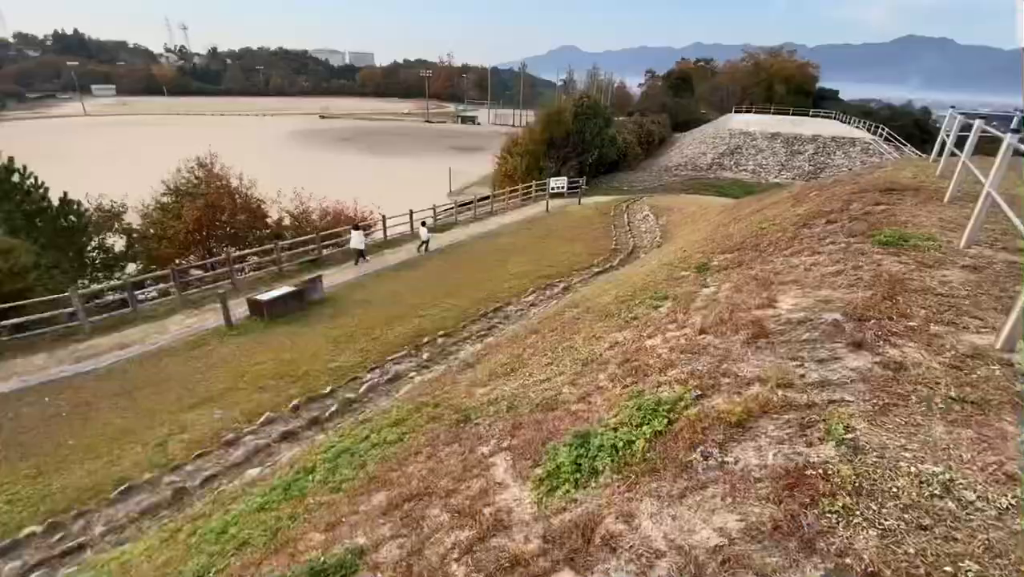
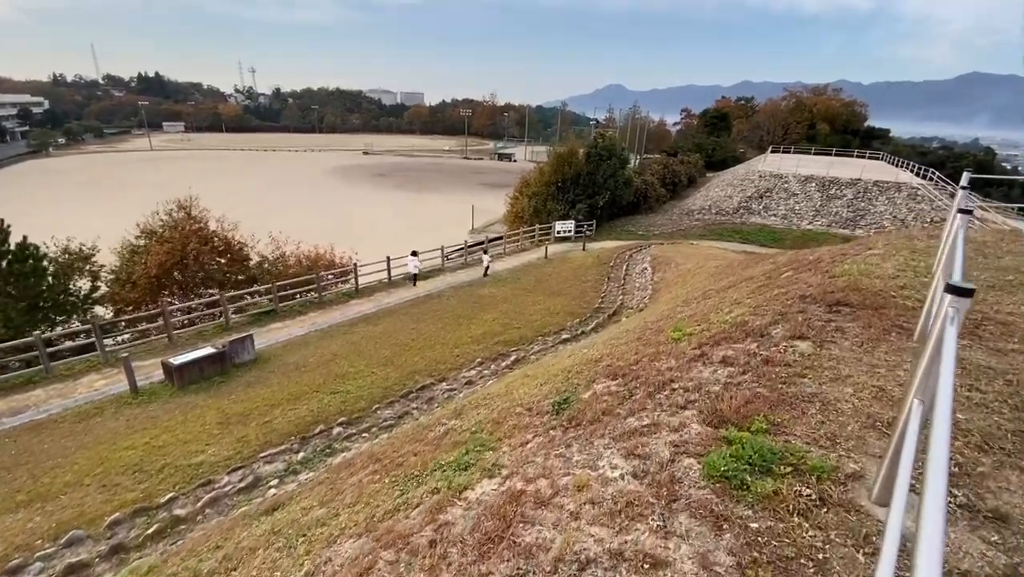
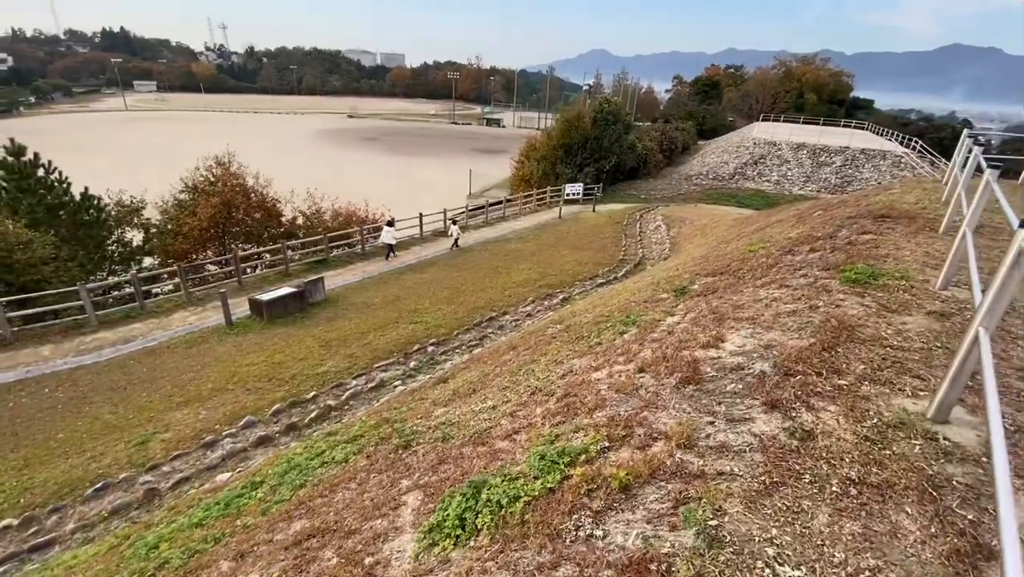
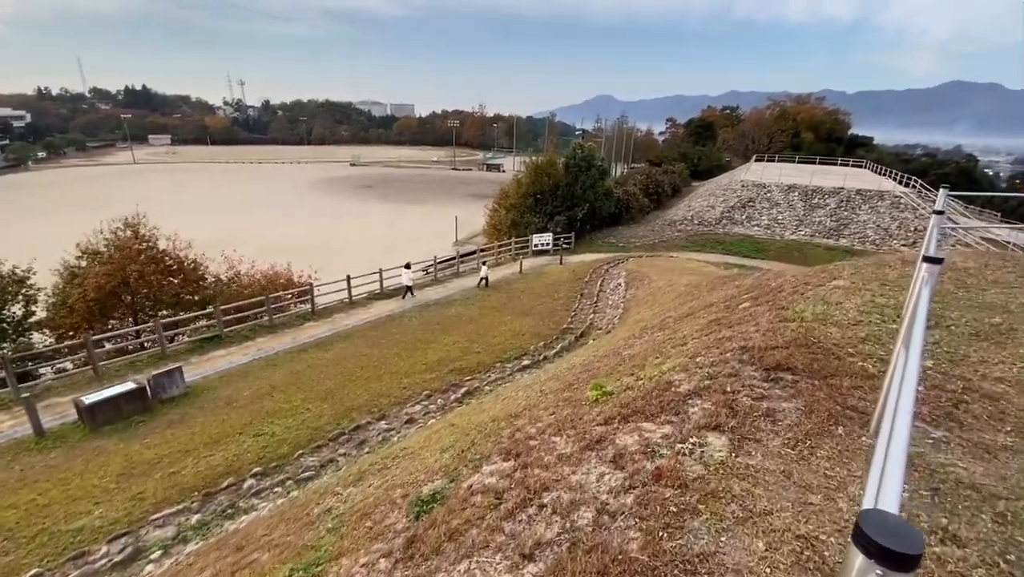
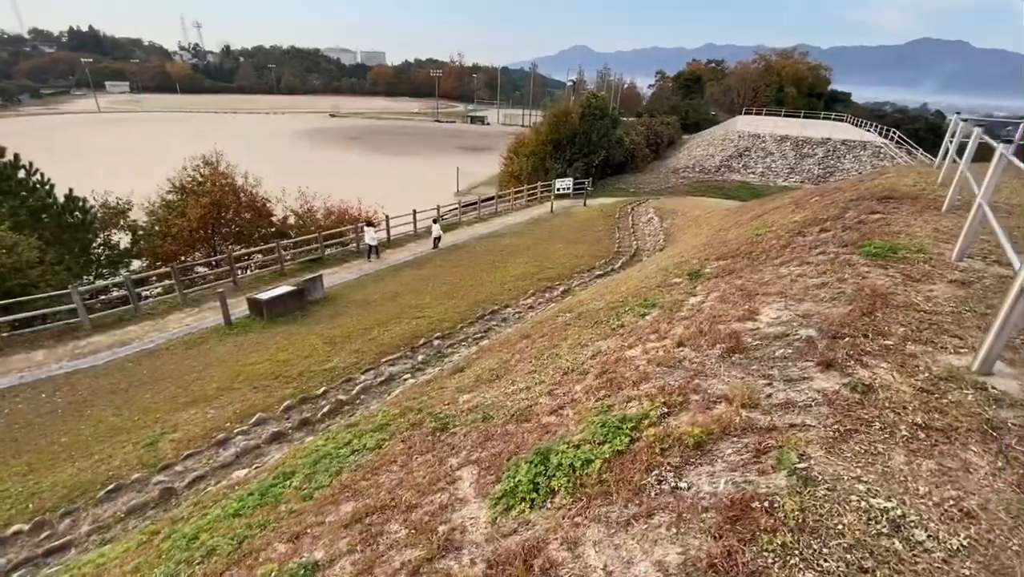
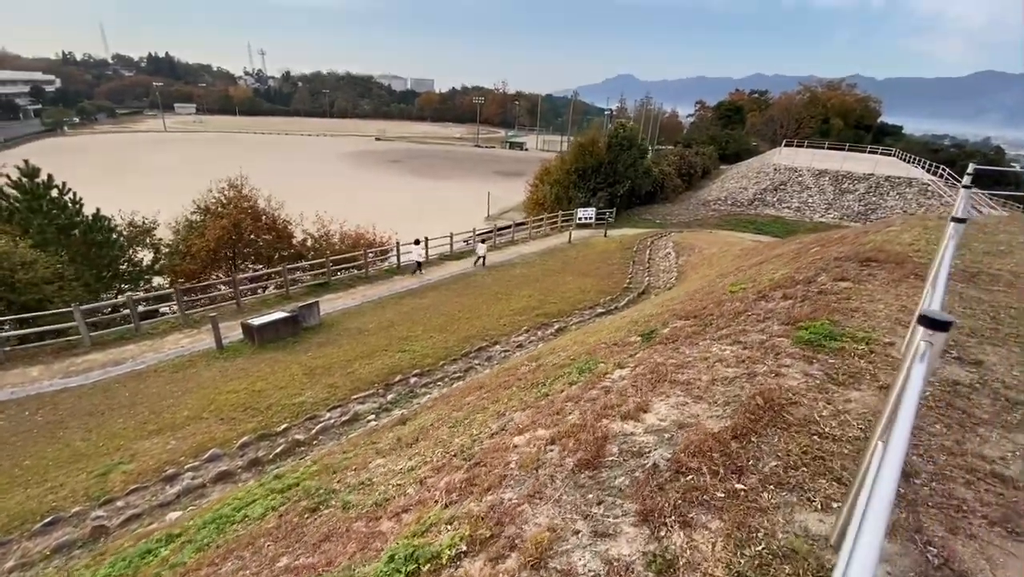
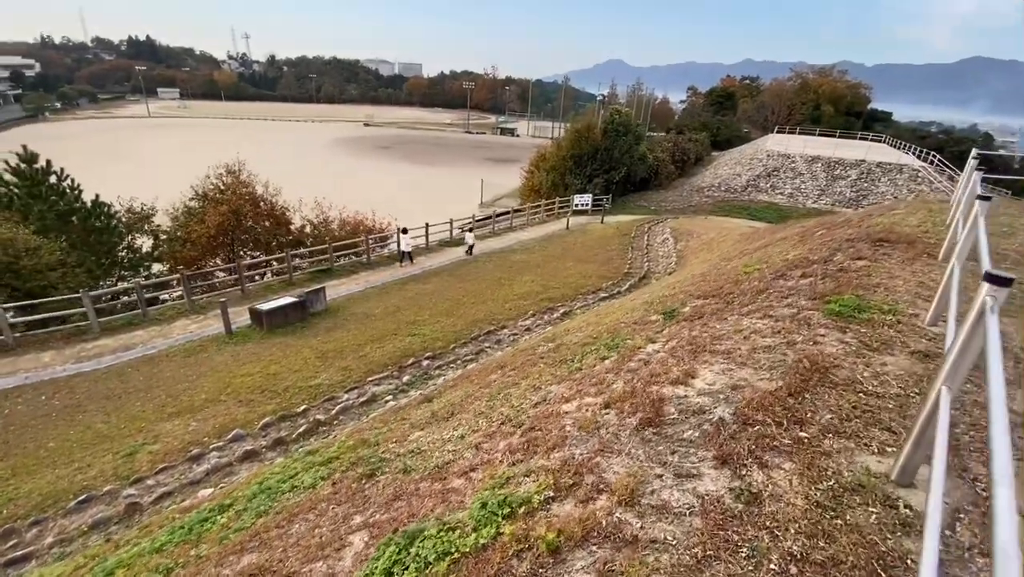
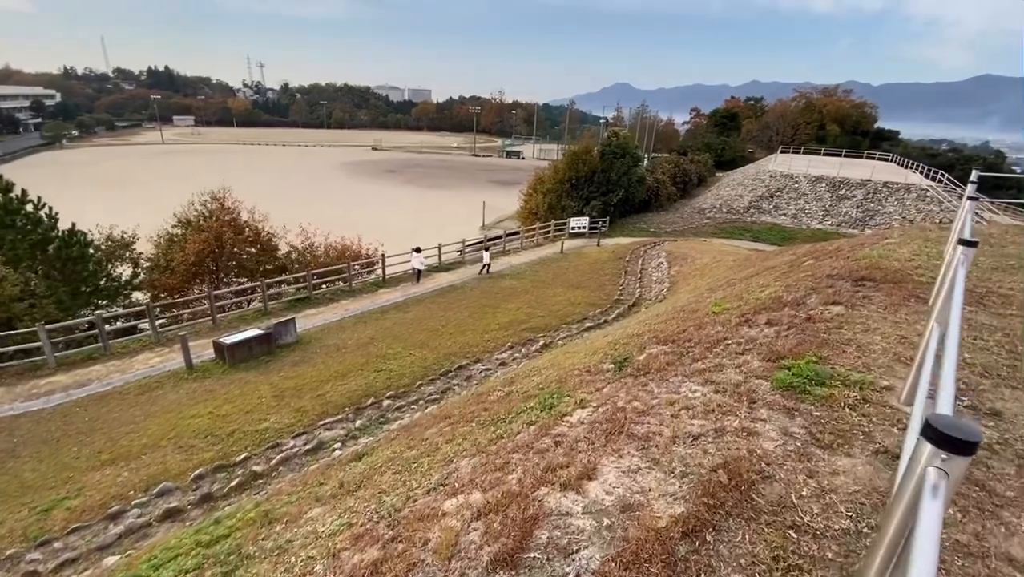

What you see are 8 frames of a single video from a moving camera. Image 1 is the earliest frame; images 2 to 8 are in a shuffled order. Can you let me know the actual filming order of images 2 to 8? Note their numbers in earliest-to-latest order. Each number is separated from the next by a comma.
5, 3, 7, 6, 8, 2, 4
